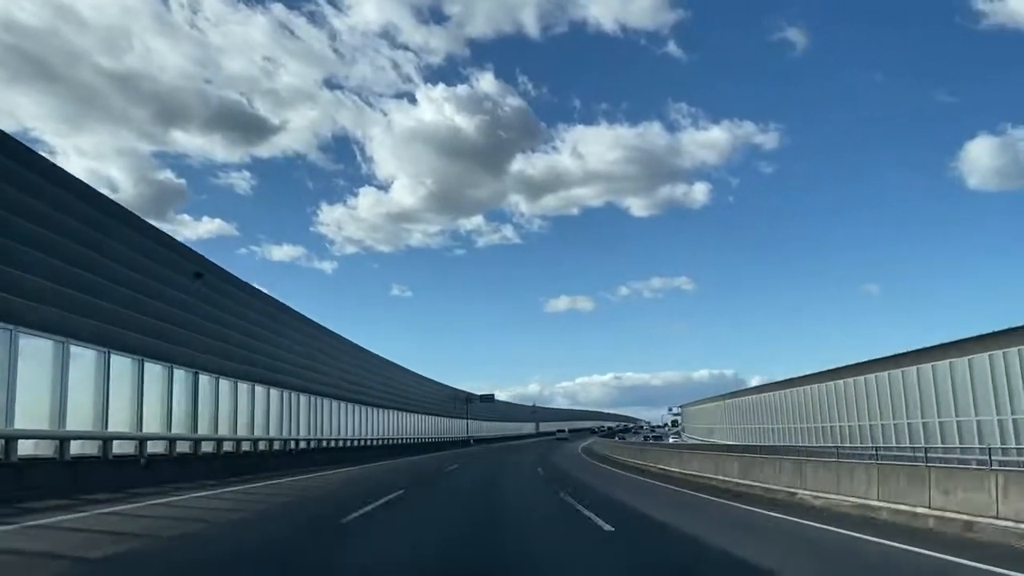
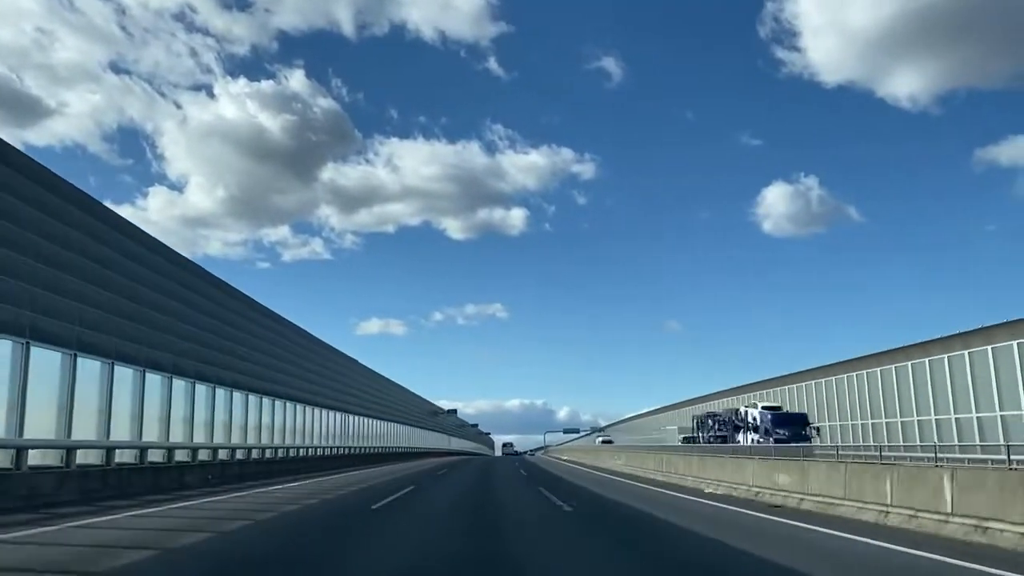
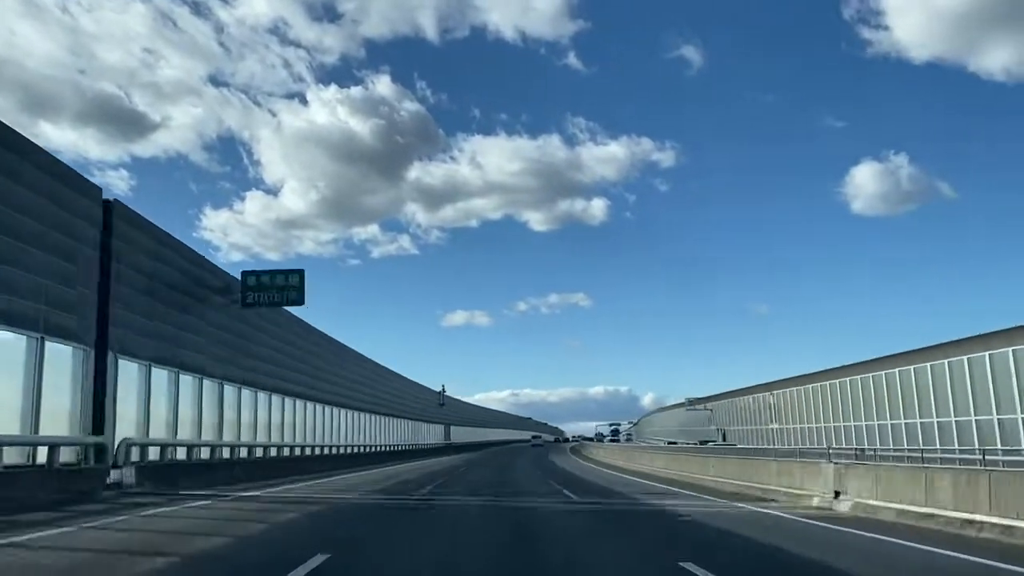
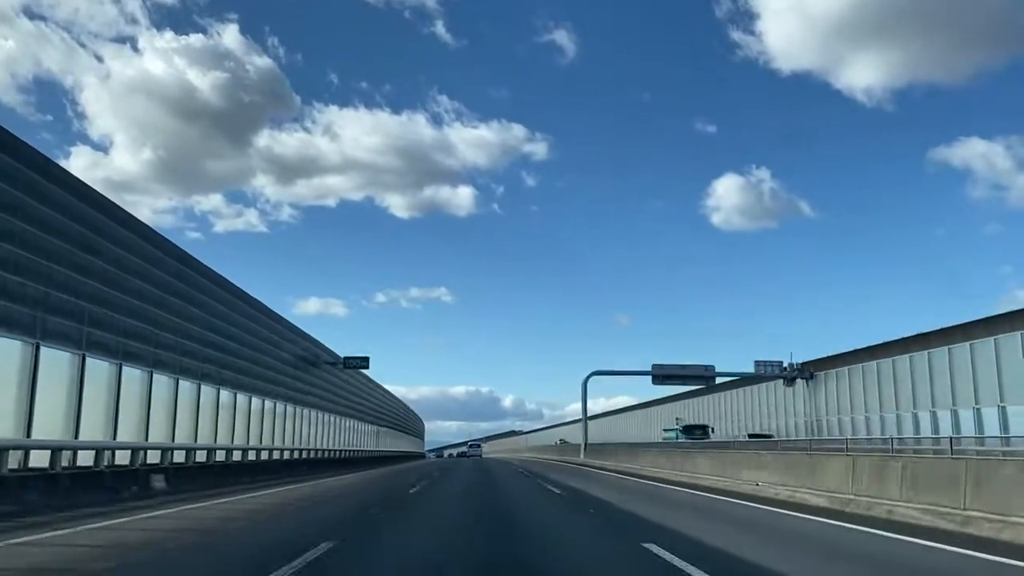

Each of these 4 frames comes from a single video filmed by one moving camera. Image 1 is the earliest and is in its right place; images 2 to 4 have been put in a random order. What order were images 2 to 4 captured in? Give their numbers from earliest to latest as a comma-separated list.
3, 2, 4
